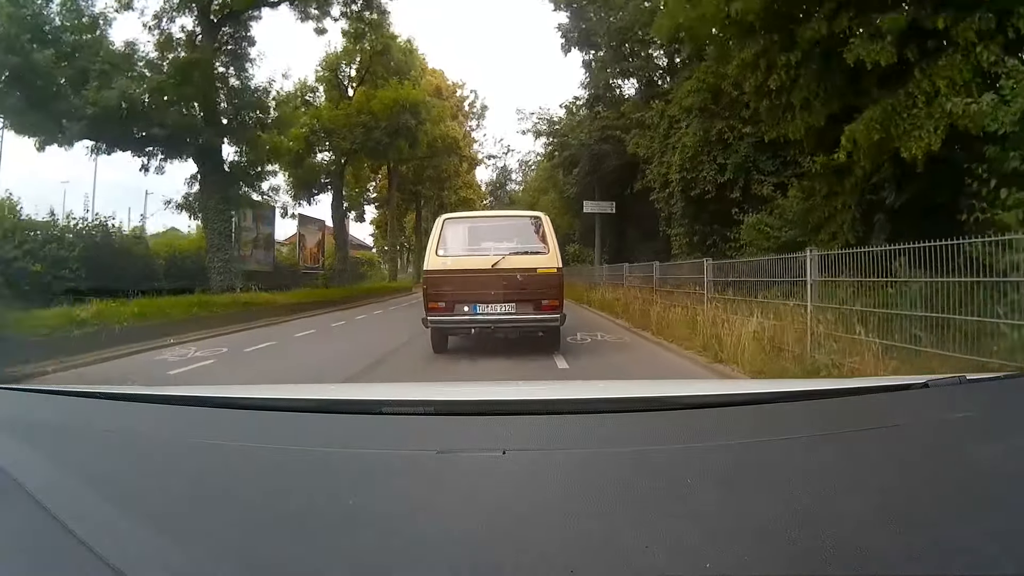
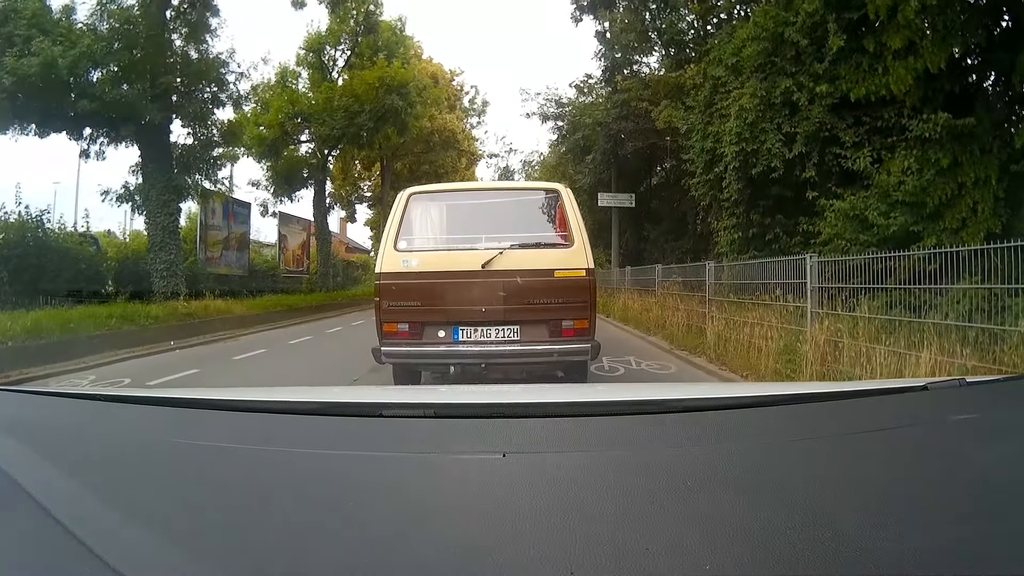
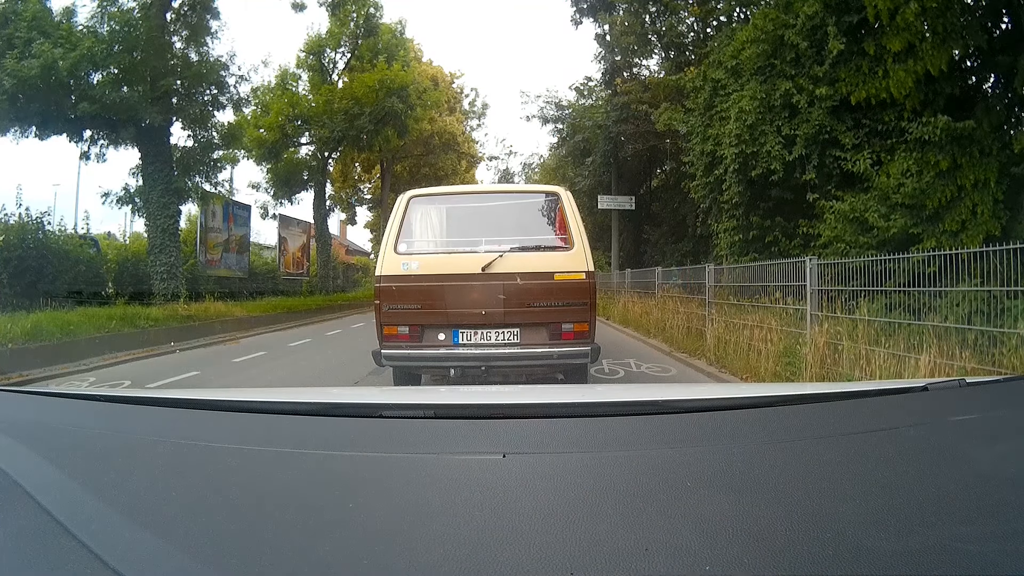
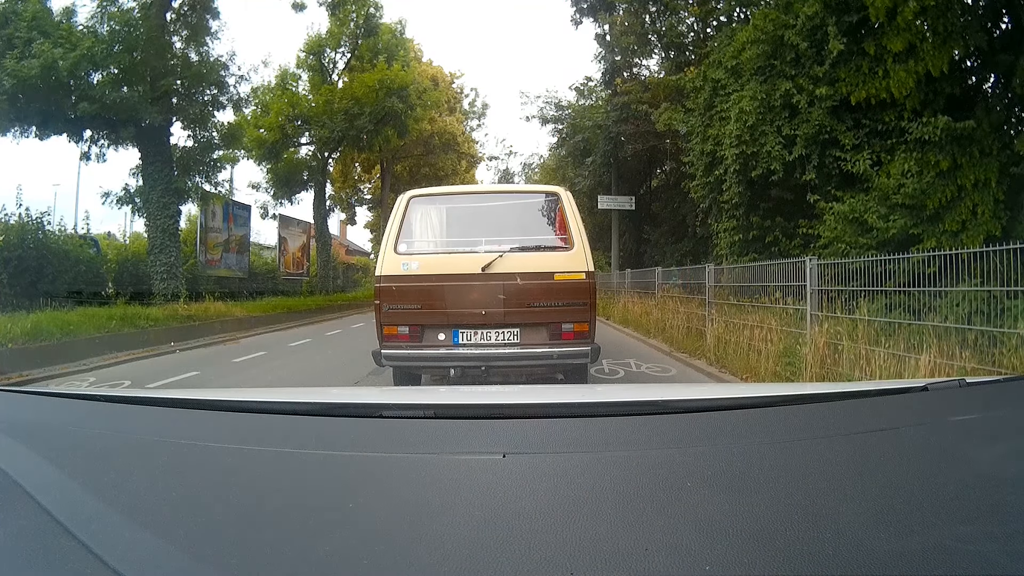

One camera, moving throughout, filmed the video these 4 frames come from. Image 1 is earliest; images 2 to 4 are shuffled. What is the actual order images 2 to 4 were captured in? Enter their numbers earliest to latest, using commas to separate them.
2, 3, 4
